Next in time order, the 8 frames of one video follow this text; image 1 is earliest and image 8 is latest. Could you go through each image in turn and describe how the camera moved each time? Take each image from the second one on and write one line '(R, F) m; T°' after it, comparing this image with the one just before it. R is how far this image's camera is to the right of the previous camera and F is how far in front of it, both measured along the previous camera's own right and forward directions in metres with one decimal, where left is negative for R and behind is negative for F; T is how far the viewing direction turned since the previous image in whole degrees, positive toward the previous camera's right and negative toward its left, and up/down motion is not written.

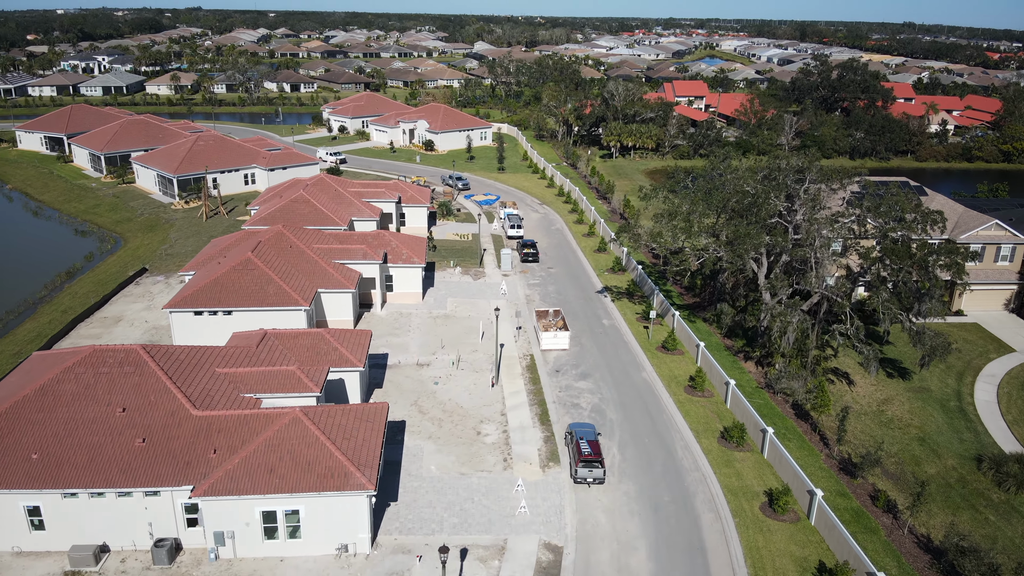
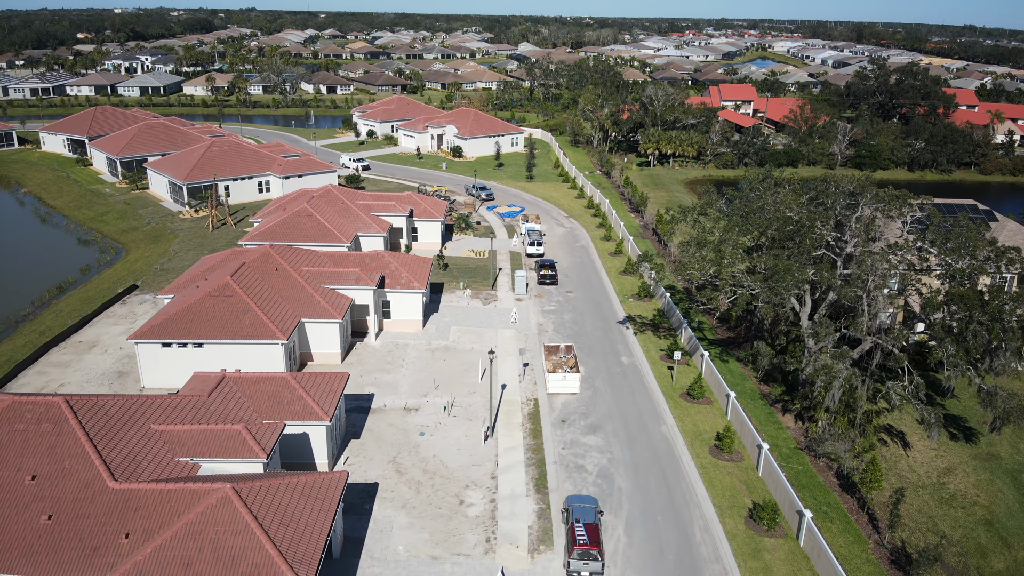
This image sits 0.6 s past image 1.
(+1.6, +4.2) m; -3°
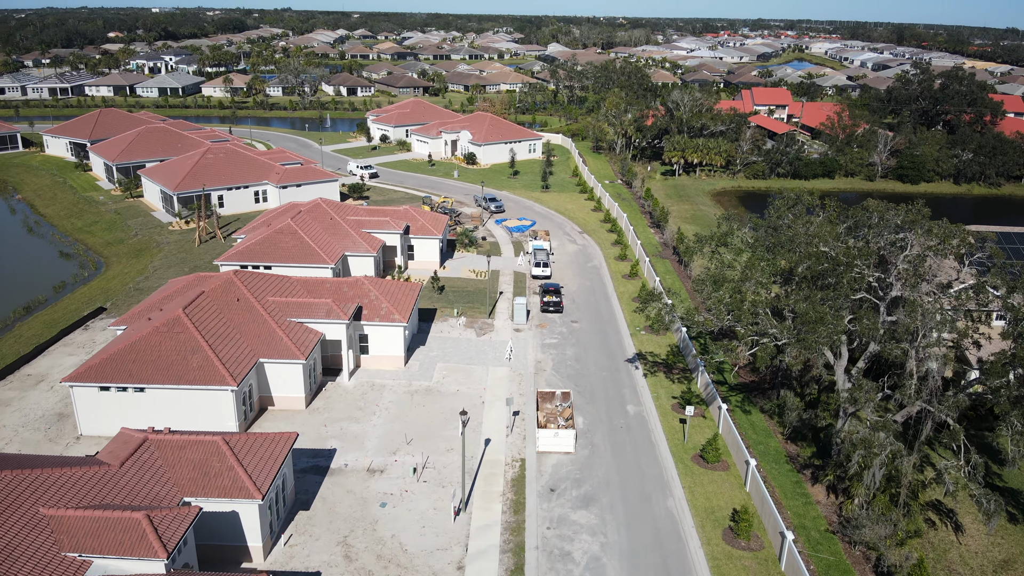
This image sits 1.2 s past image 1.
(+1.5, +4.3) m; -2°
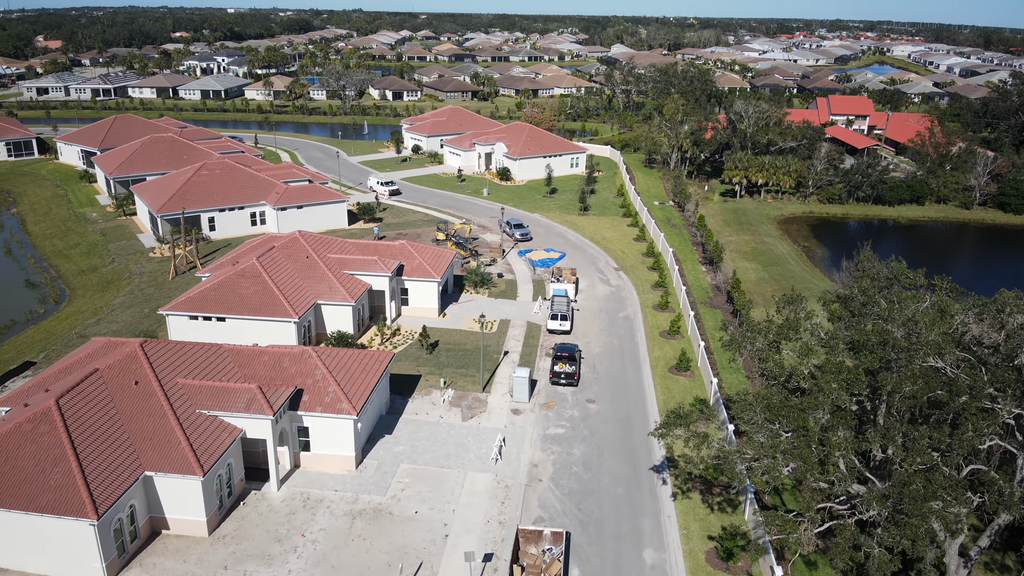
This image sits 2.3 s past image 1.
(+2.3, +8.2) m; -4°
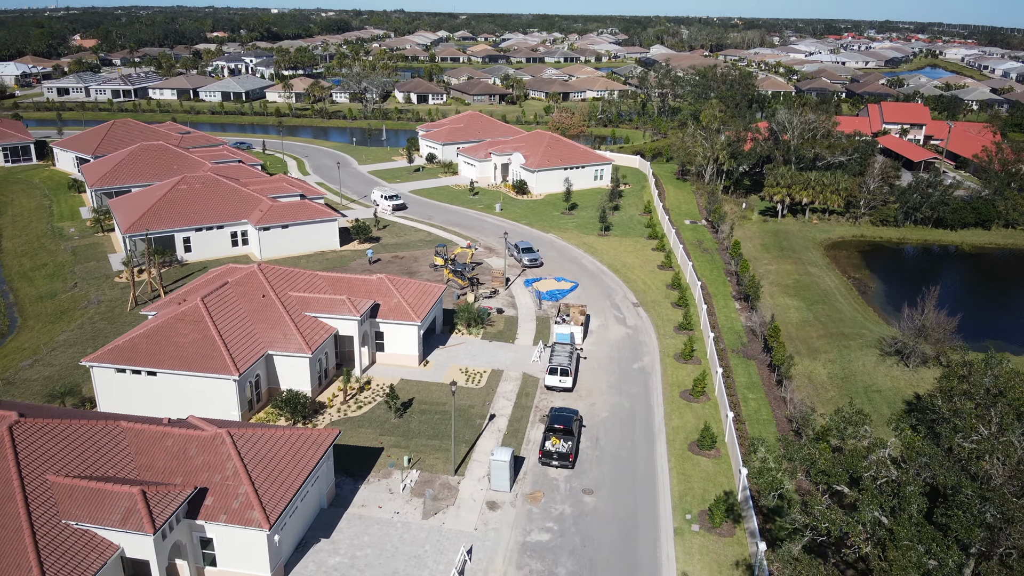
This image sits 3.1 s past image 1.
(+1.8, +6.0) m; -3°
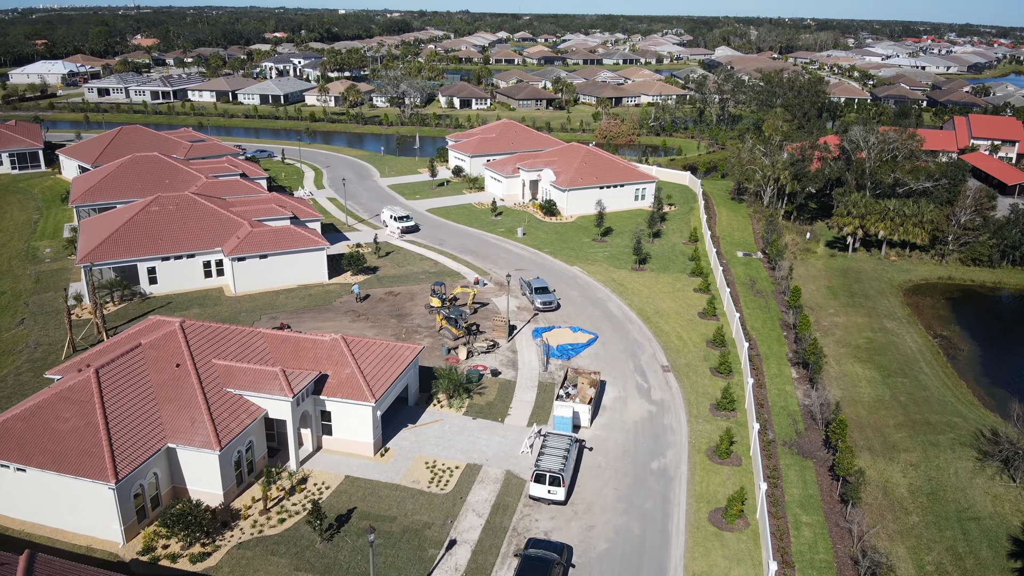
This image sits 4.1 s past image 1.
(+2.4, +7.4) m; -4°
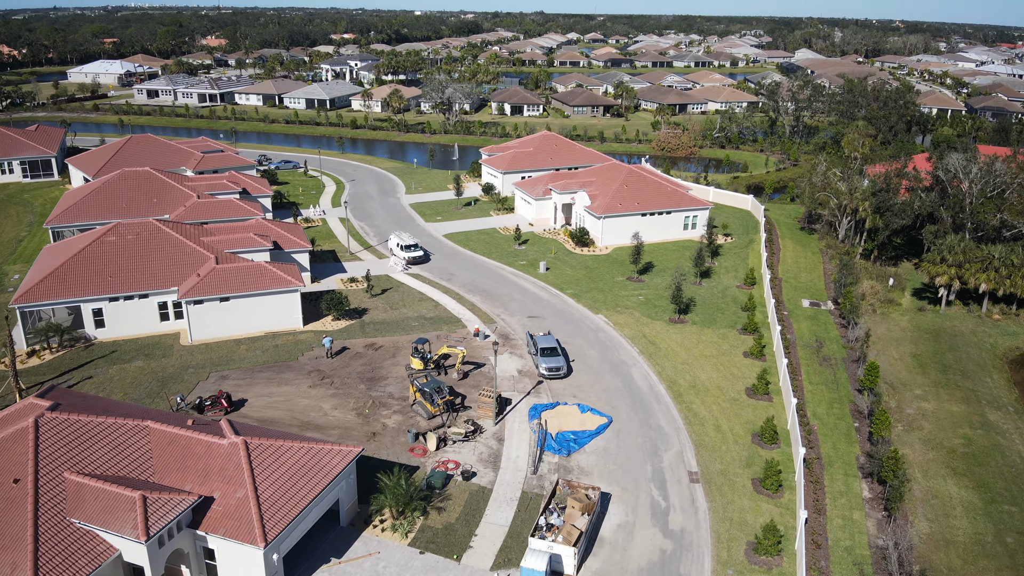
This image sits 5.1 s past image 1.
(+2.7, +7.5) m; -5°
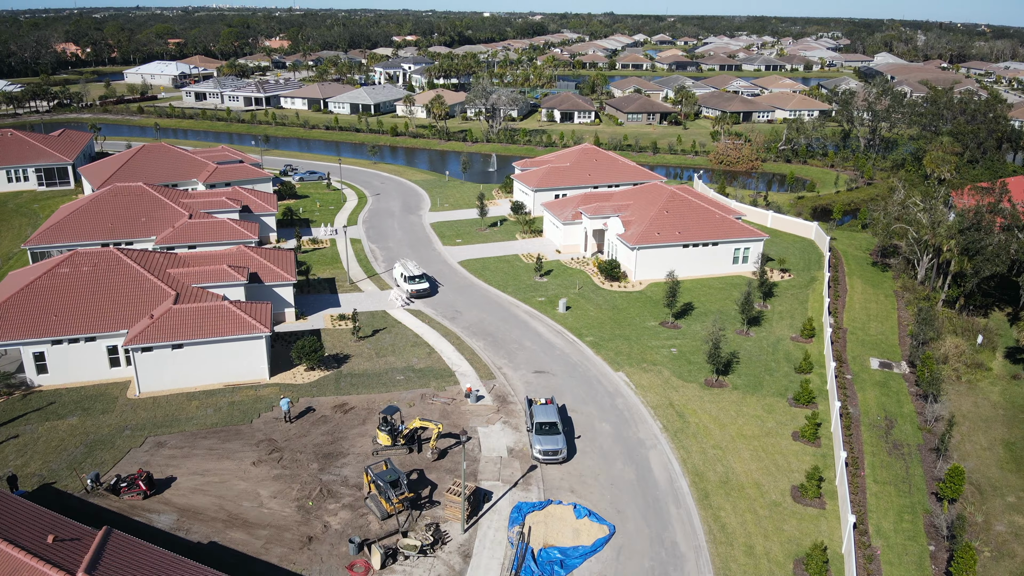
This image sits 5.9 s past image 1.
(+2.4, +5.9) m; -5°
